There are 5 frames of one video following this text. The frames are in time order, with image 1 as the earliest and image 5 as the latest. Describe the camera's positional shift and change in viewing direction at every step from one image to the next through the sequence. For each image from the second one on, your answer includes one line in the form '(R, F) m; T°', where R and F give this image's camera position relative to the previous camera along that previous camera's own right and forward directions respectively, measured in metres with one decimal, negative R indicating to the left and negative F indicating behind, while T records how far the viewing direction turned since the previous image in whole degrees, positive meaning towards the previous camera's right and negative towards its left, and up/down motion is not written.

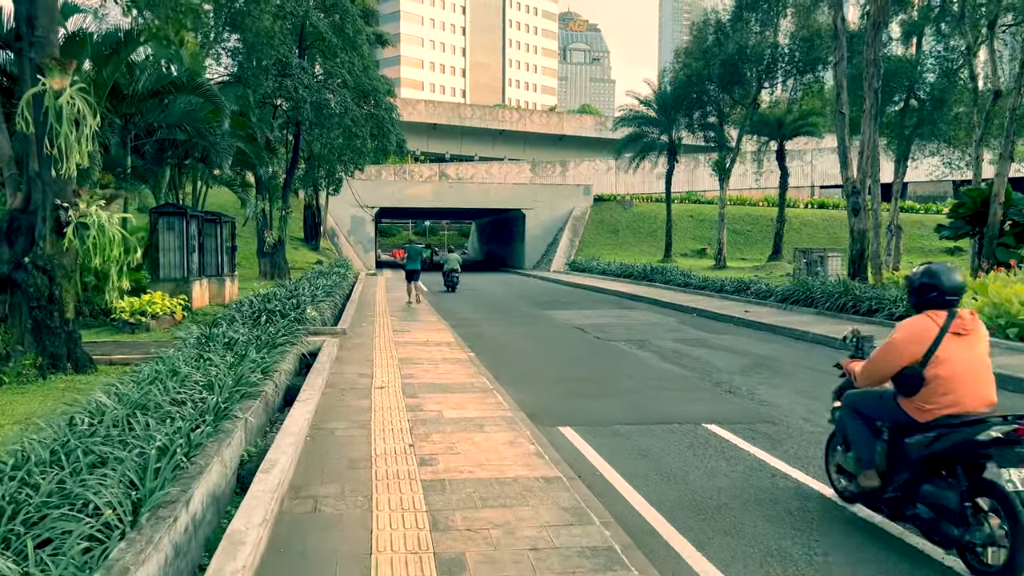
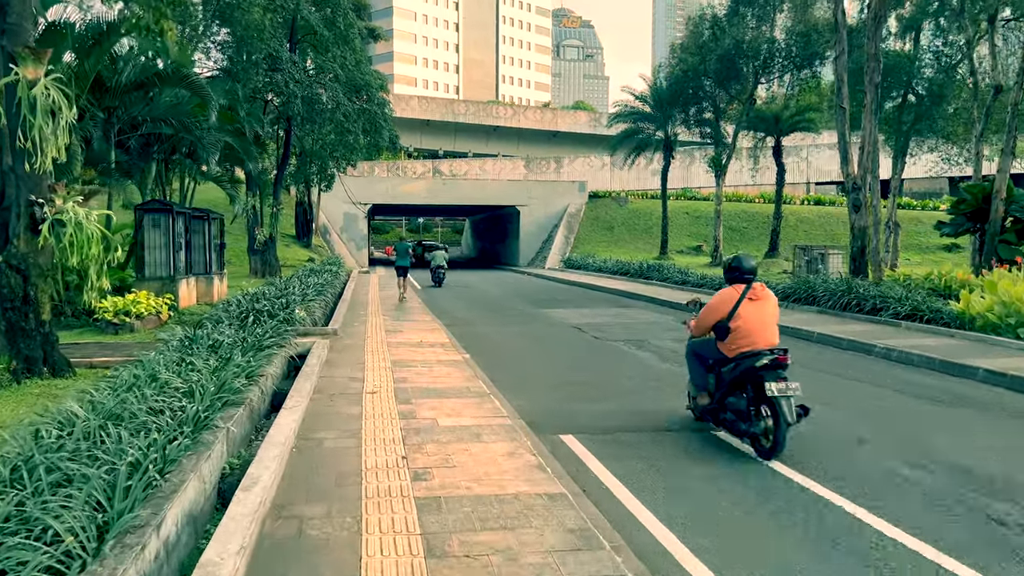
(0.0, +0.4) m; 0°
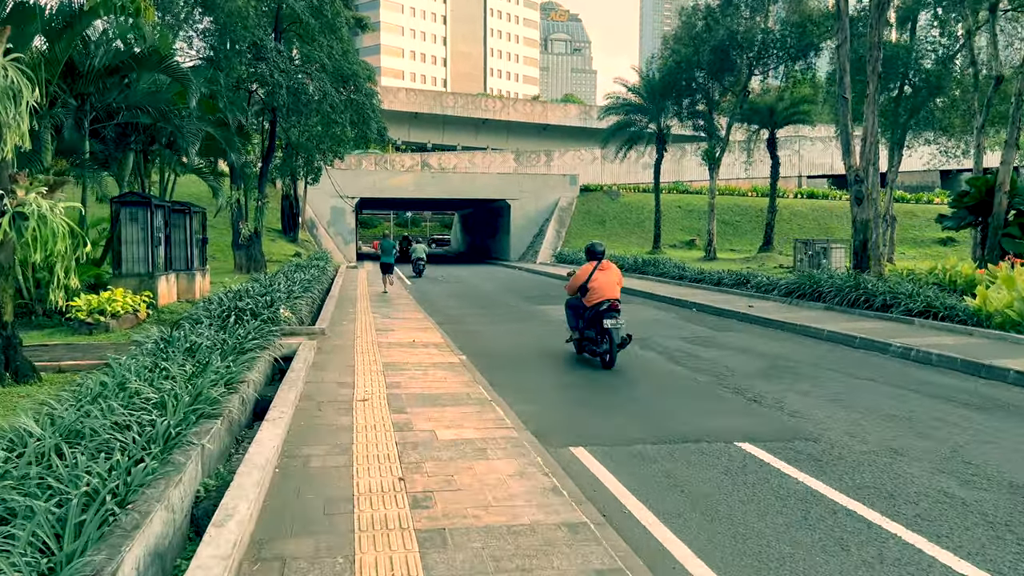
(-0.1, +0.7) m; +1°
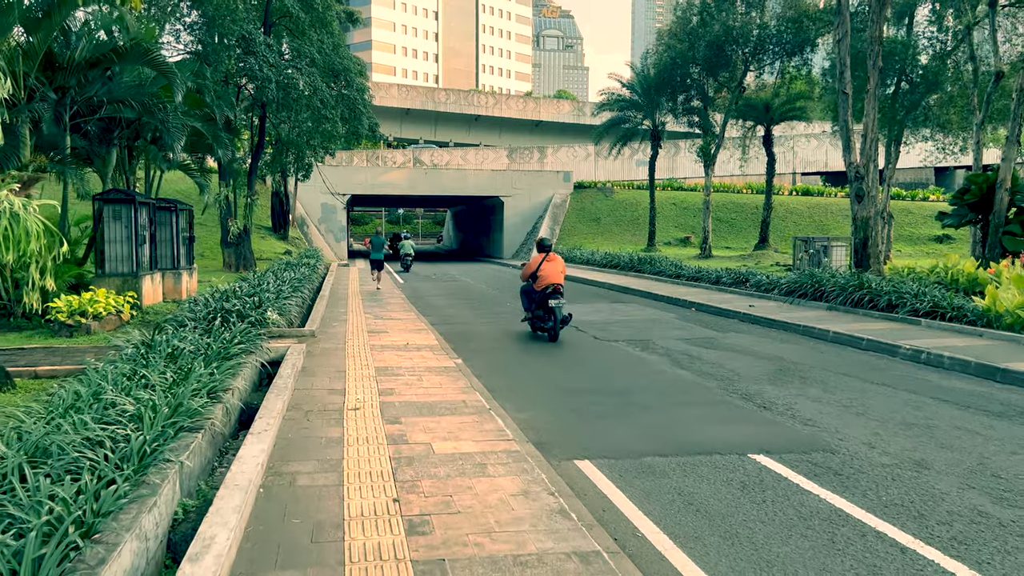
(-0.1, +0.4) m; +1°
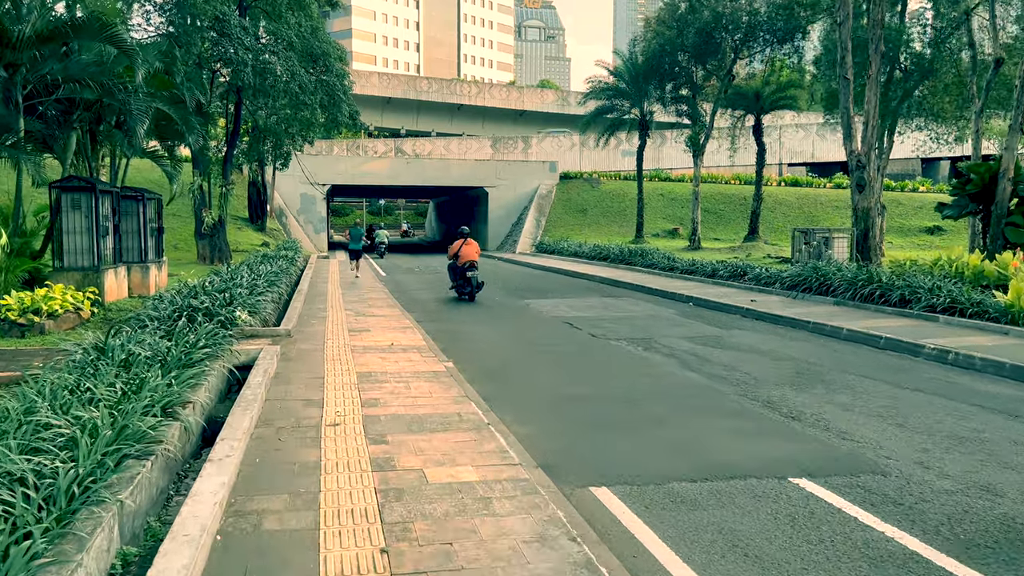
(-0.2, +0.9) m; +1°
